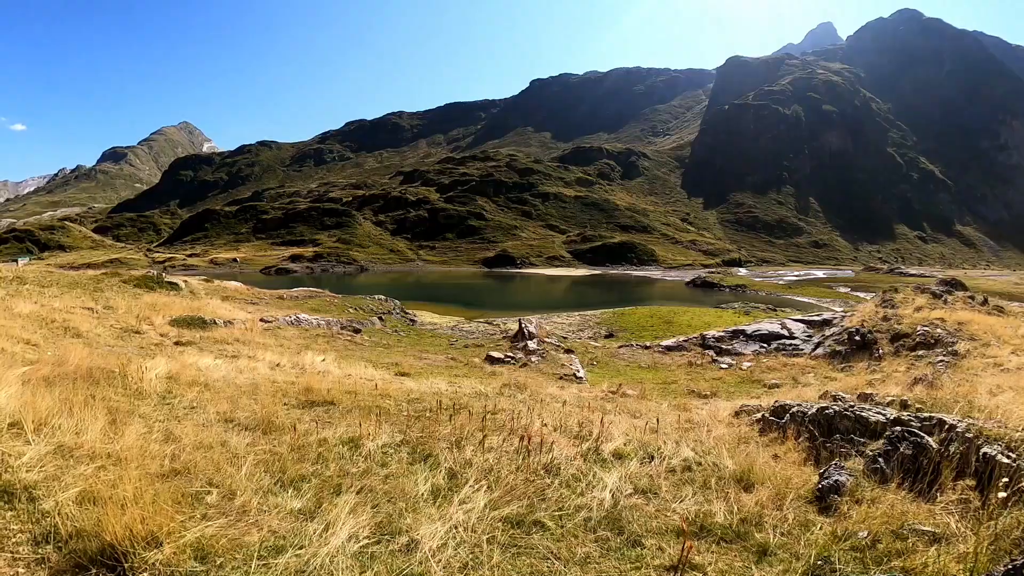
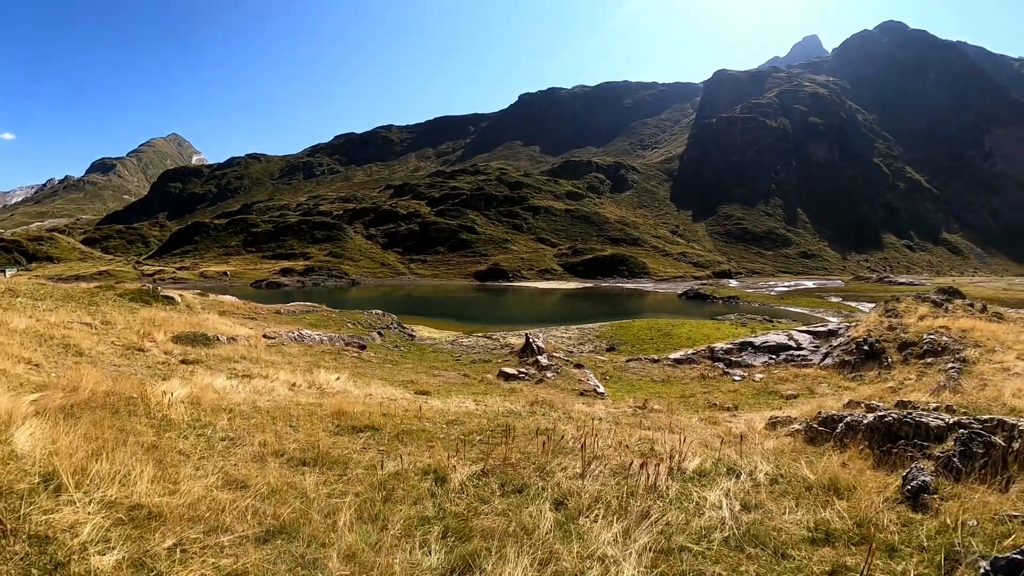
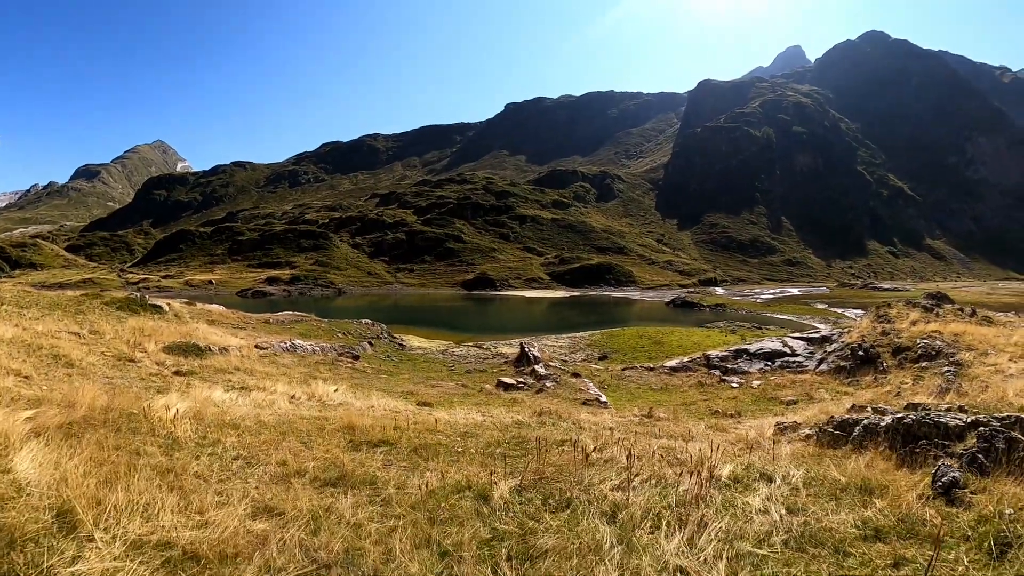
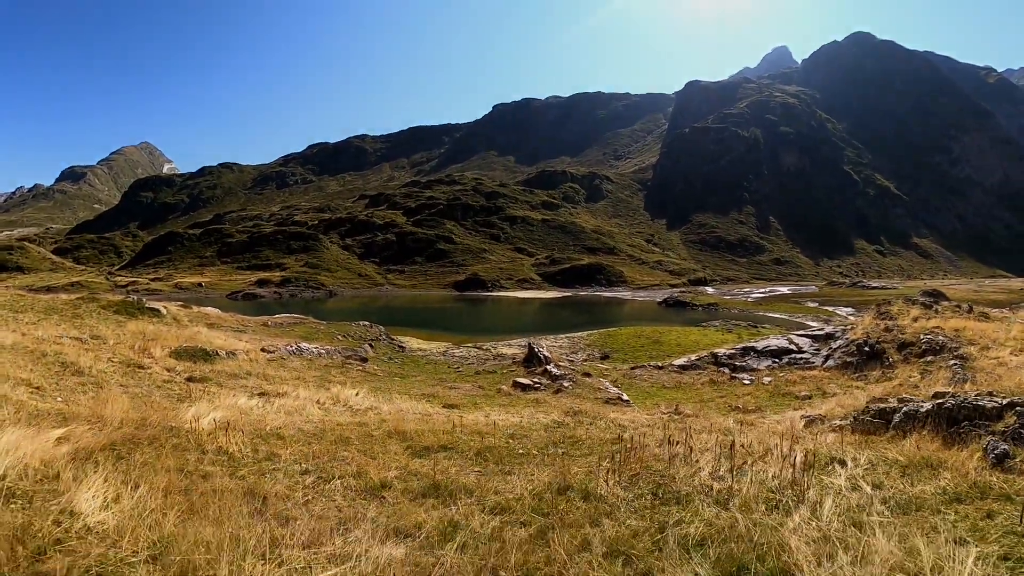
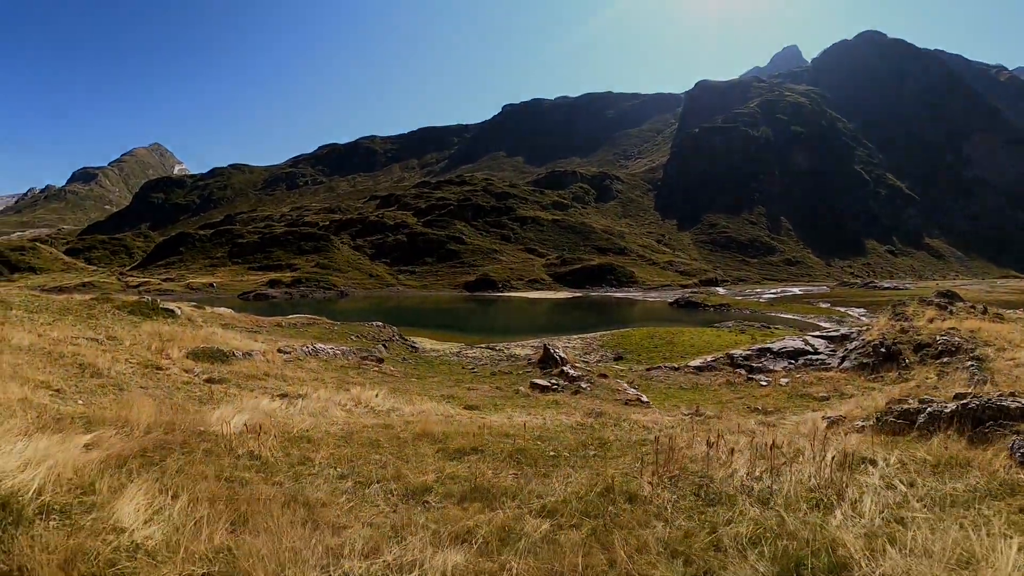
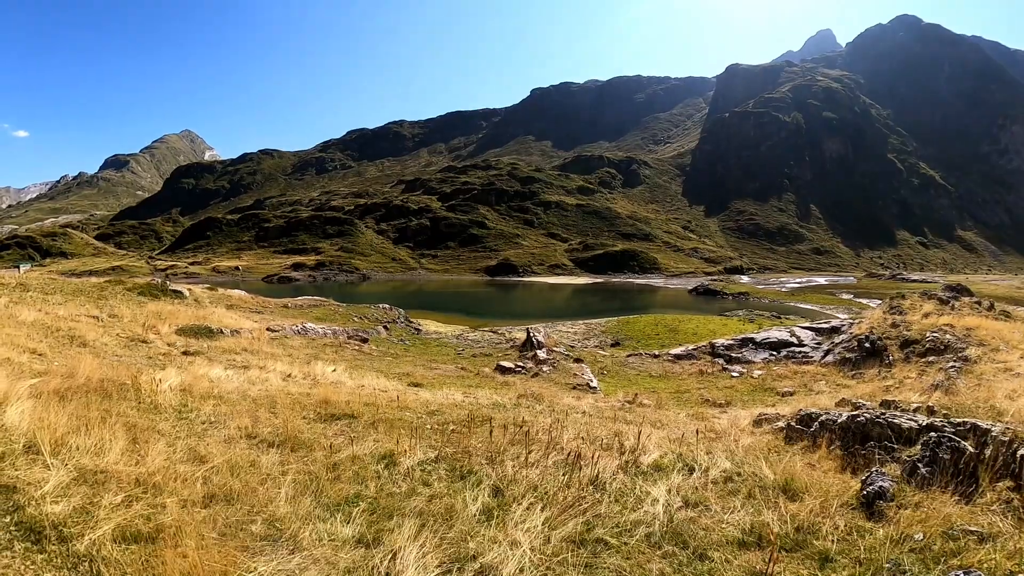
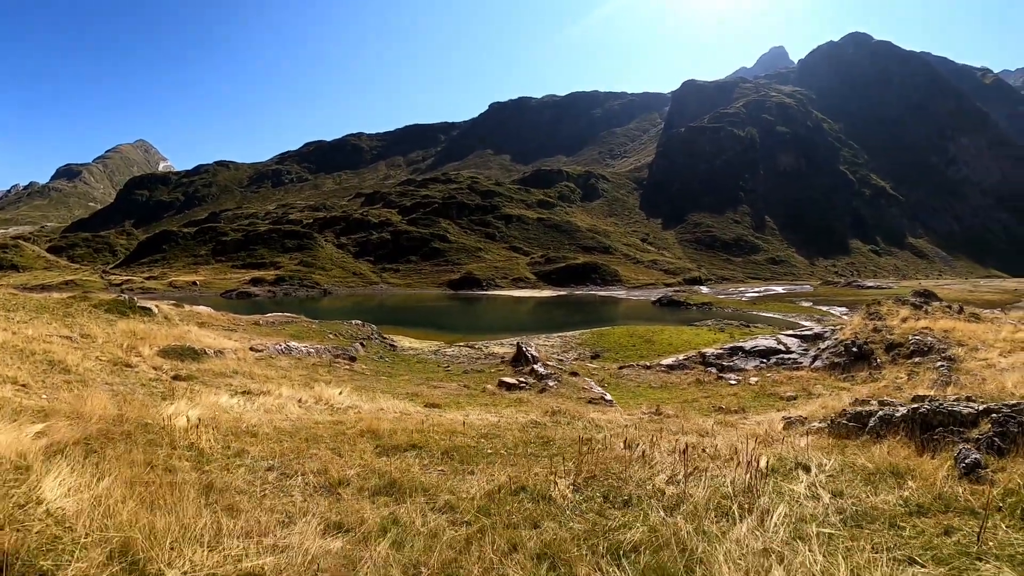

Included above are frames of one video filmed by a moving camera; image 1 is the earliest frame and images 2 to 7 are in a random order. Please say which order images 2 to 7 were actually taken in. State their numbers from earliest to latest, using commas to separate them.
6, 2, 3, 7, 4, 5
